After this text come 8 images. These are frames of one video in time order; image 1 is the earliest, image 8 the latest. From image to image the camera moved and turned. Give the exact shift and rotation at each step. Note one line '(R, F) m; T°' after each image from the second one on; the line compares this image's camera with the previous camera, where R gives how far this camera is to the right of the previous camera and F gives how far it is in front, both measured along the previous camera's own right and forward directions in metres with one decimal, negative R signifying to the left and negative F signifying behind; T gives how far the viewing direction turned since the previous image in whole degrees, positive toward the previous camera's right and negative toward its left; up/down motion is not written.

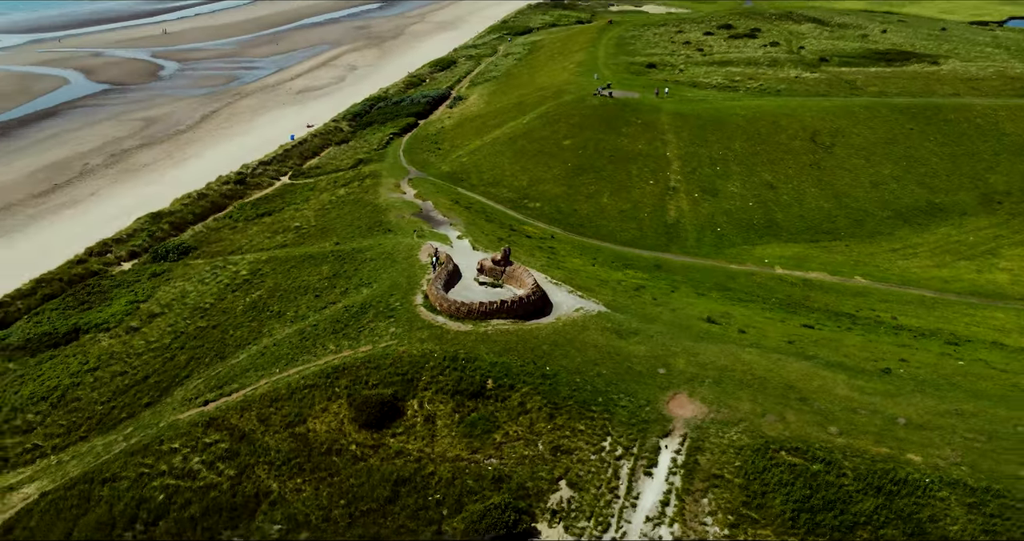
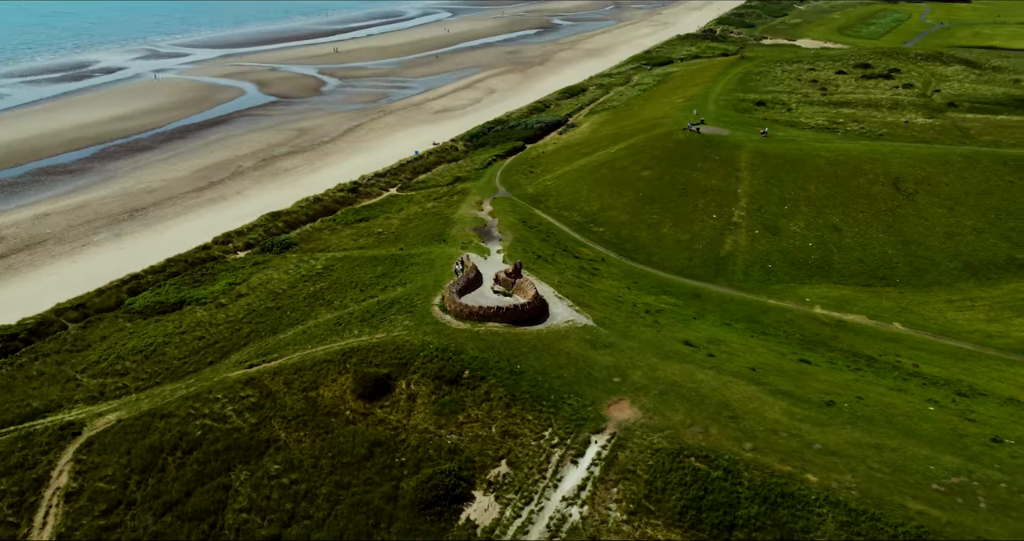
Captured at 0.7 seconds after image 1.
(+3.9, -2.3) m; -11°
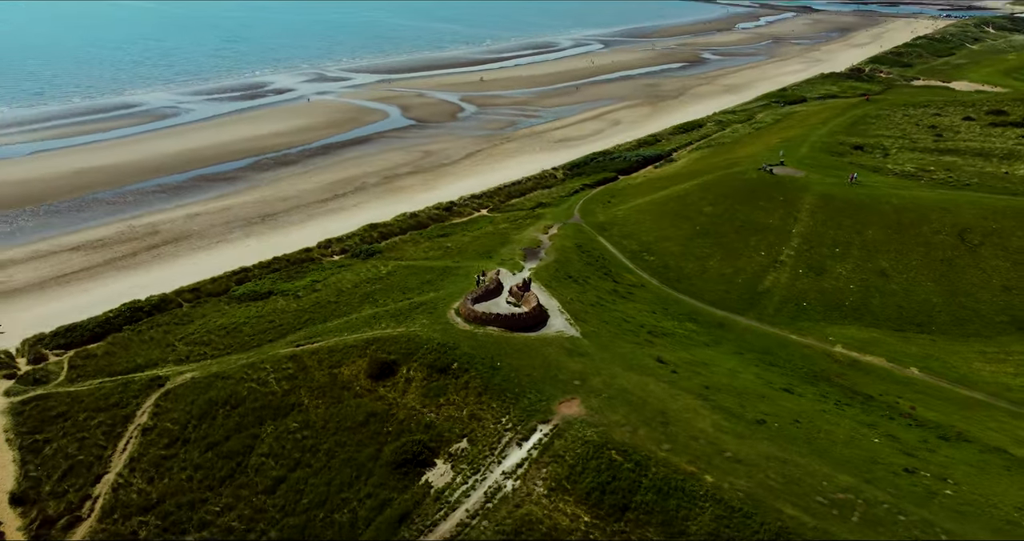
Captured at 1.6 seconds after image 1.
(+4.5, -2.9) m; -11°
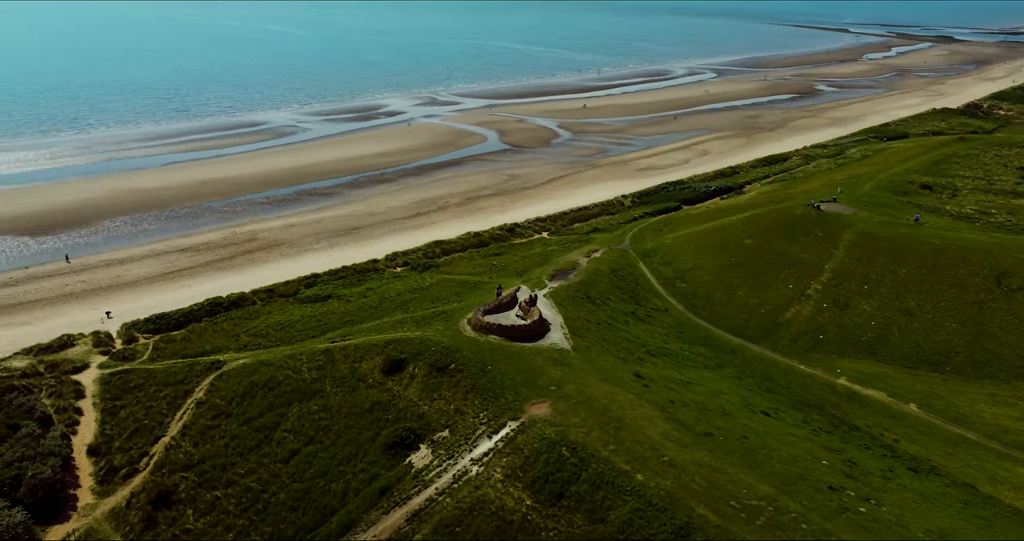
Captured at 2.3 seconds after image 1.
(+3.8, -2.6) m; -8°
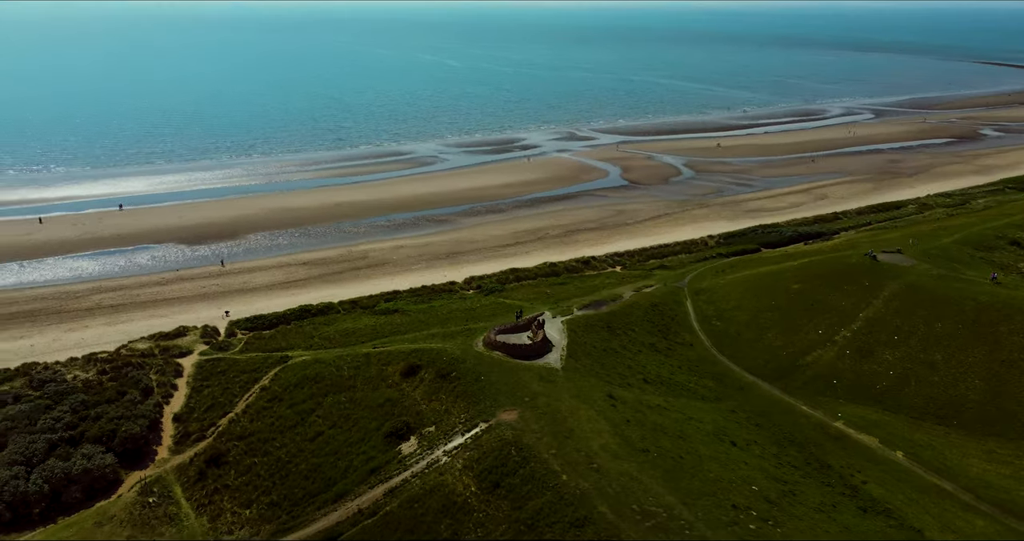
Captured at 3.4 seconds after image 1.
(+6.0, -3.4) m; -12°
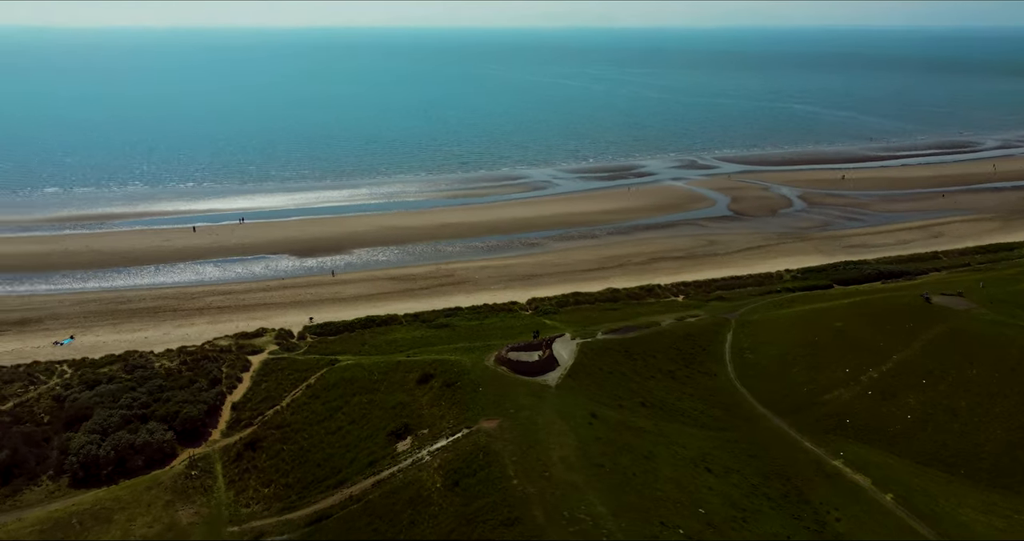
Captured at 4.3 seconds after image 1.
(+5.8, -2.0) m; -11°
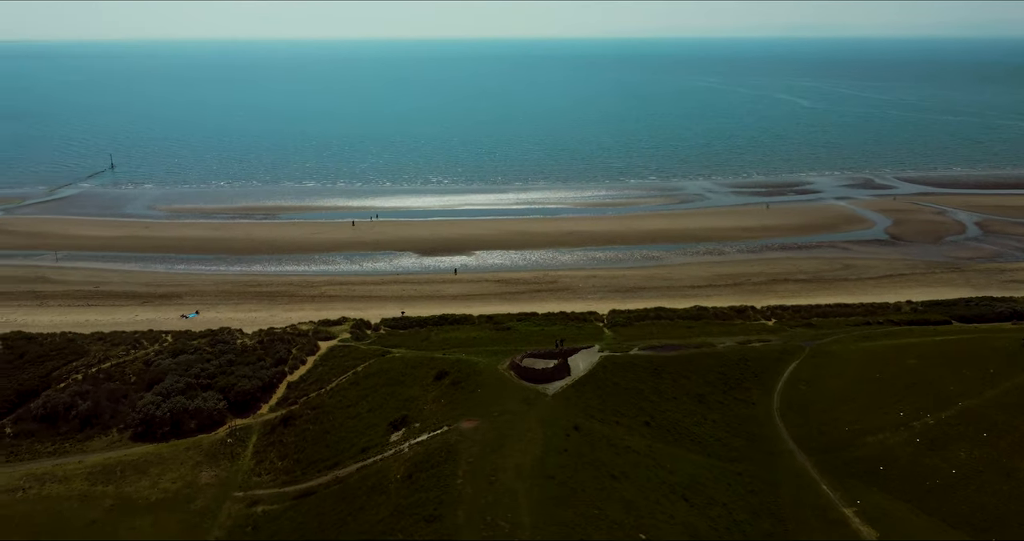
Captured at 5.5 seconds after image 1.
(+7.6, +0.7) m; -14°
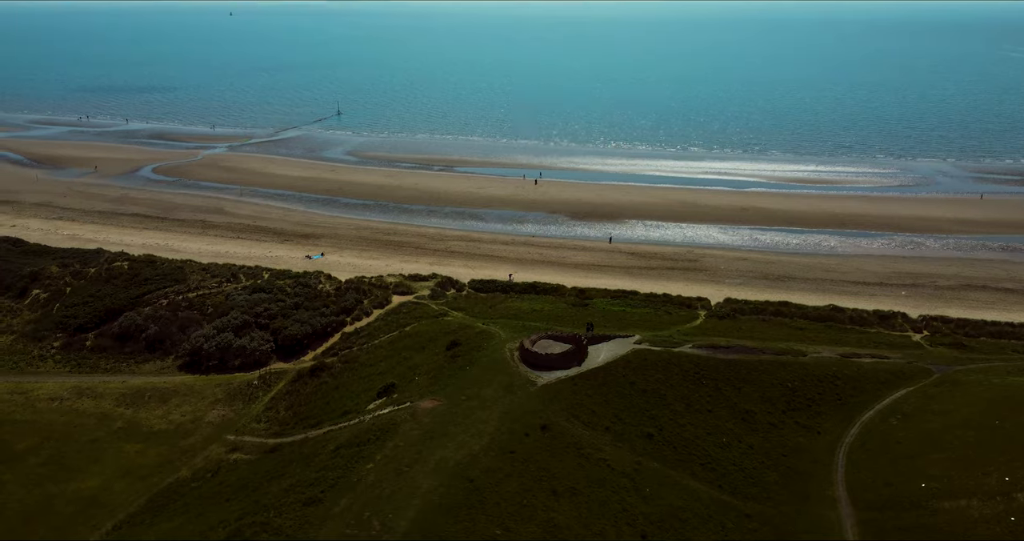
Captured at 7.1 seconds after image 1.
(+8.4, +5.3) m; -18°
